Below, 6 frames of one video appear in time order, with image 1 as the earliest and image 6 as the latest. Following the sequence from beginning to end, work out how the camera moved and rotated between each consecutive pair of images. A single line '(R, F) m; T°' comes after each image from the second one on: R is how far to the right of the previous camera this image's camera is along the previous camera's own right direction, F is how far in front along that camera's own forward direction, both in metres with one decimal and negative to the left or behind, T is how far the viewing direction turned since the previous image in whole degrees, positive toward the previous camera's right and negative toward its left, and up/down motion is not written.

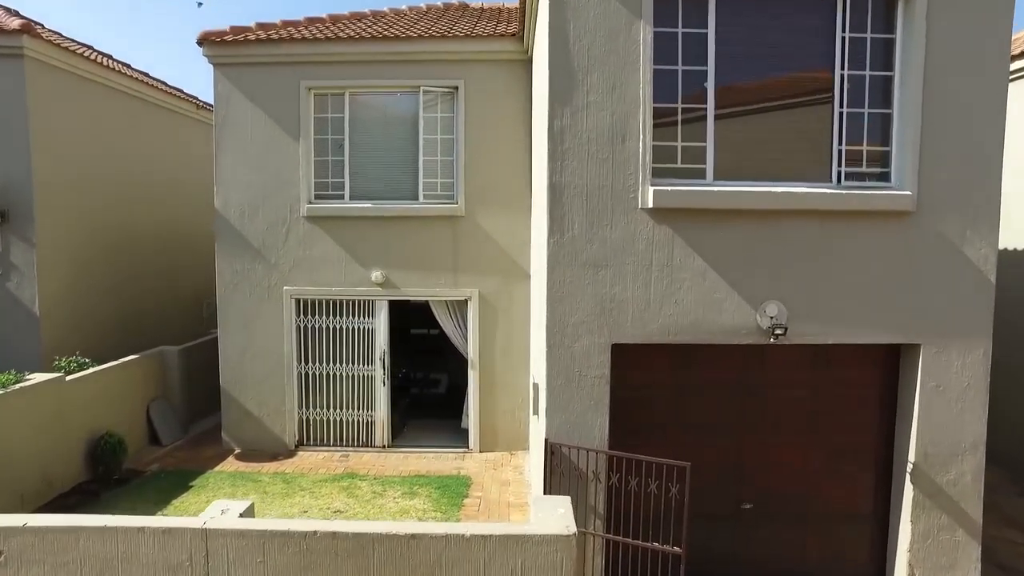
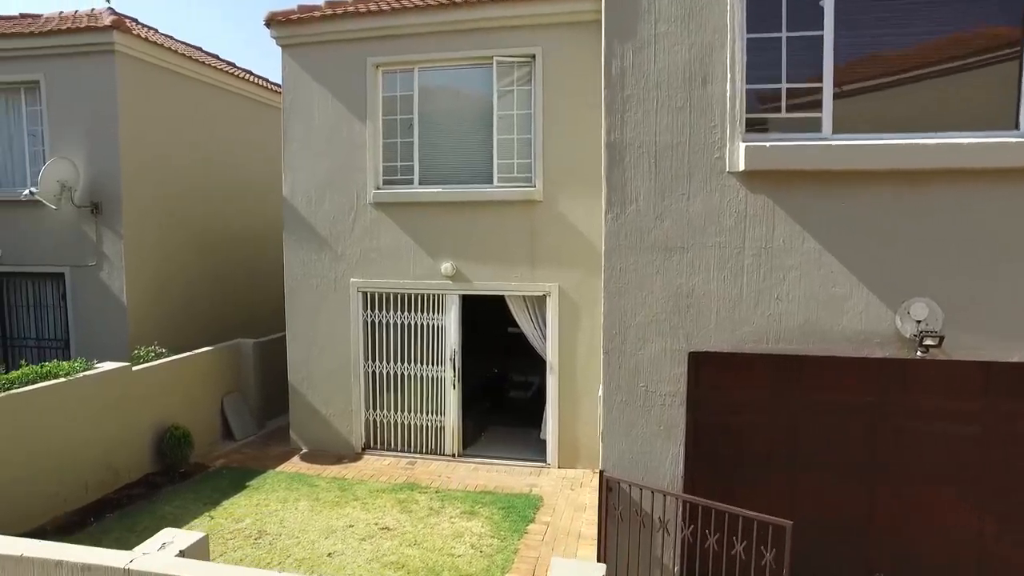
(+0.5, +1.2) m; -11°
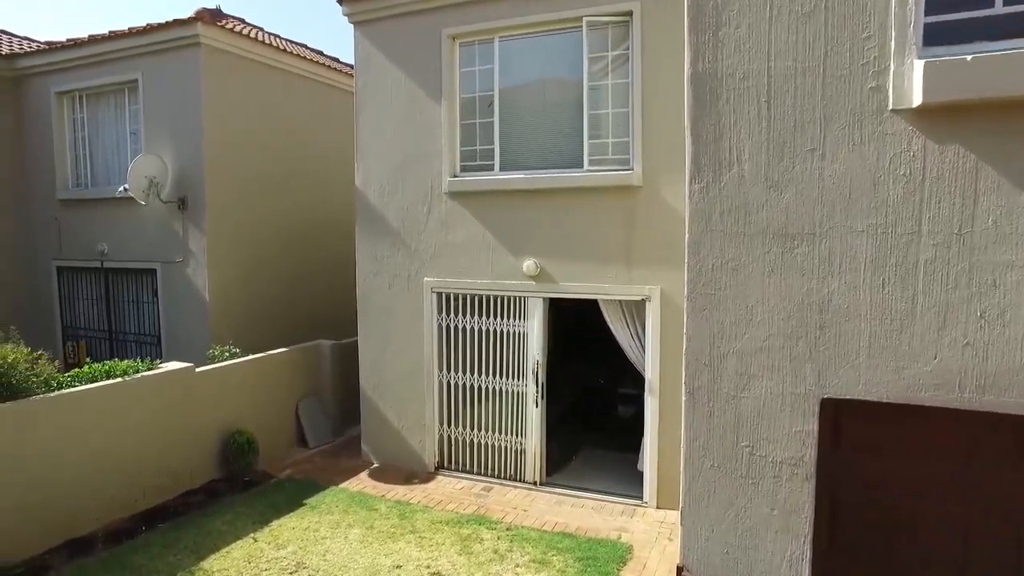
(+0.4, +1.3) m; -11°
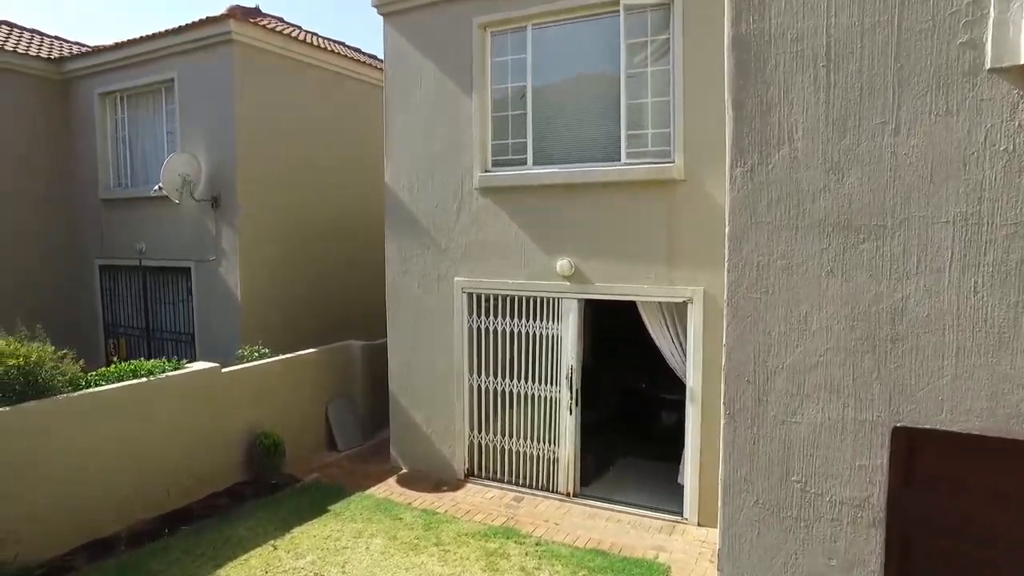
(+0.1, +0.4) m; -4°
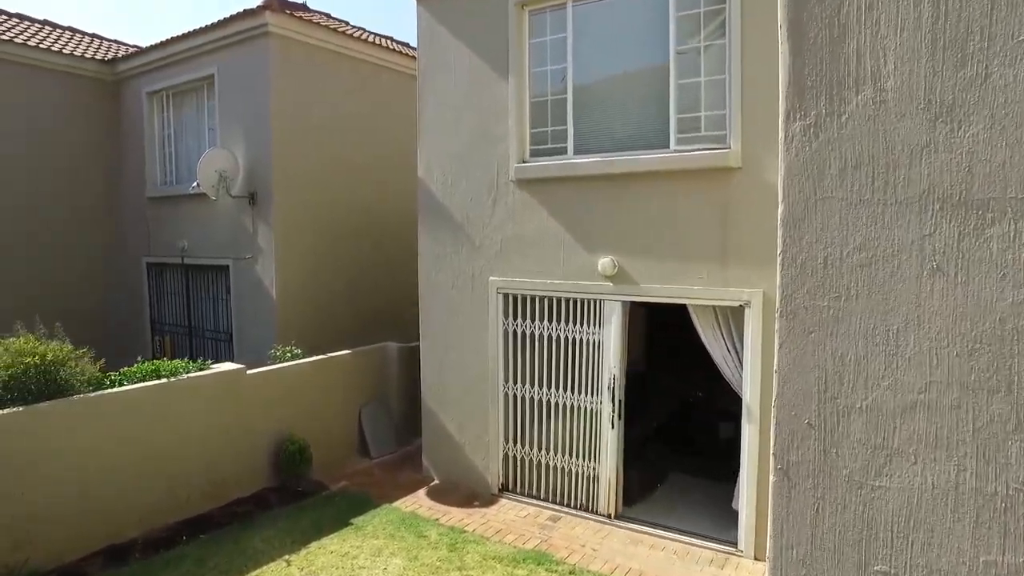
(+0.2, +0.6) m; -5°
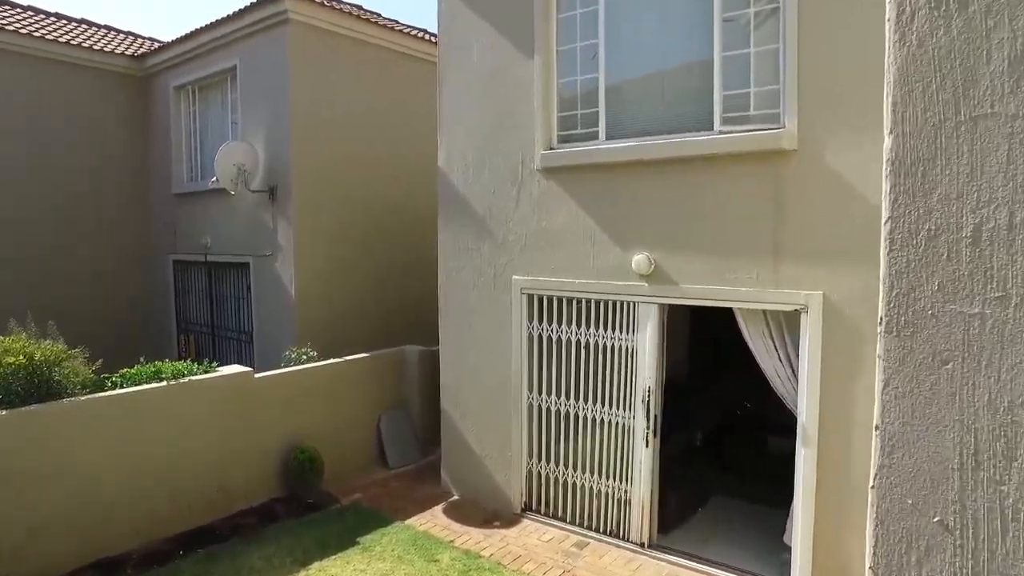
(+0.2, +0.7) m; -4°
